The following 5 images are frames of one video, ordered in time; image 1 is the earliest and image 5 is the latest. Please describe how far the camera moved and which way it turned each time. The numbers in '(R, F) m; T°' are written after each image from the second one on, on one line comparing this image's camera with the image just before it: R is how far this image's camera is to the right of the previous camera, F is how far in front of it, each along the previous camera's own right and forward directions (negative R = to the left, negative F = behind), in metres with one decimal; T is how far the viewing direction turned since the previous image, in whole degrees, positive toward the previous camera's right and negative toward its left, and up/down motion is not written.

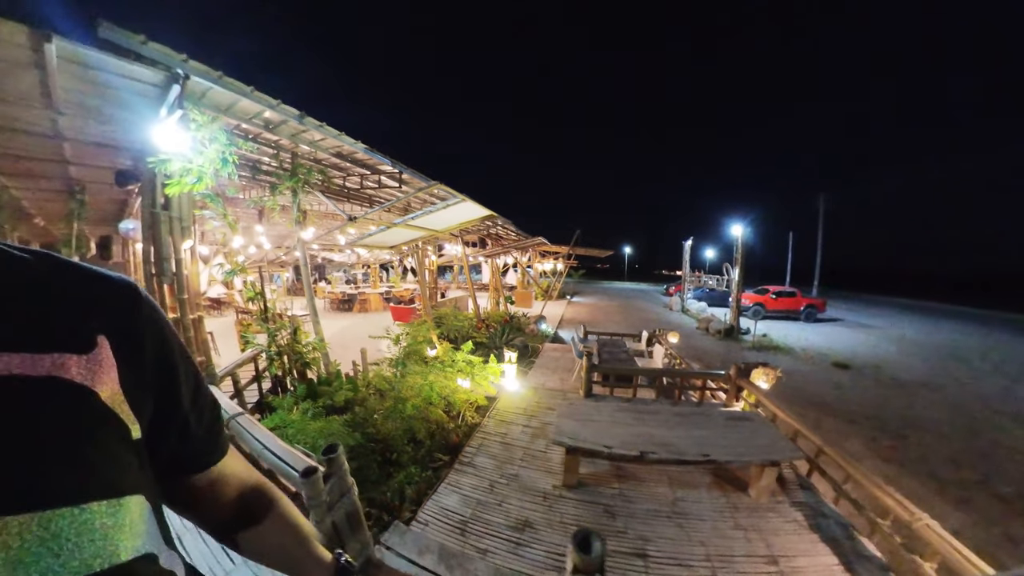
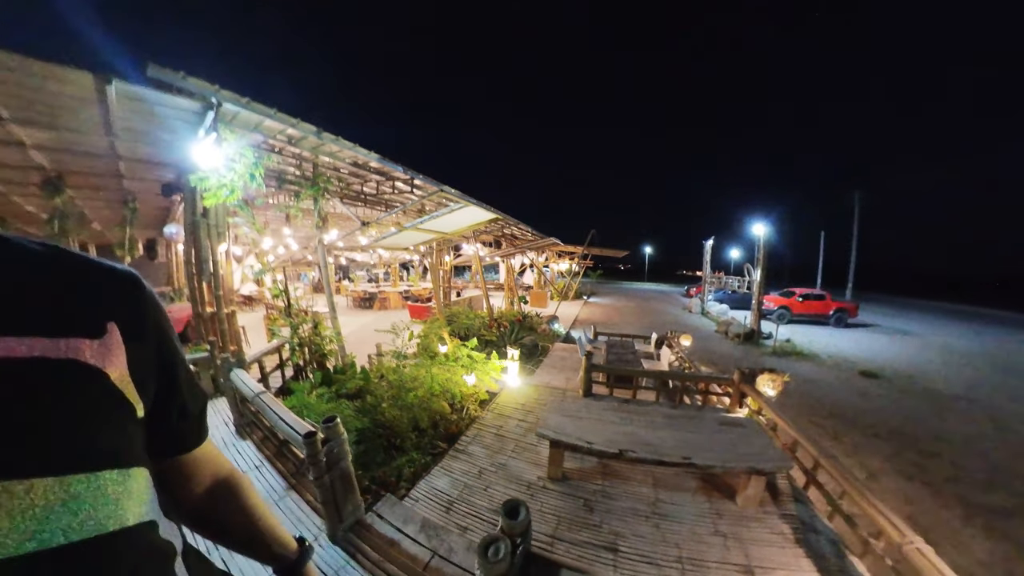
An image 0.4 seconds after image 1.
(+0.6, -0.1) m; -6°
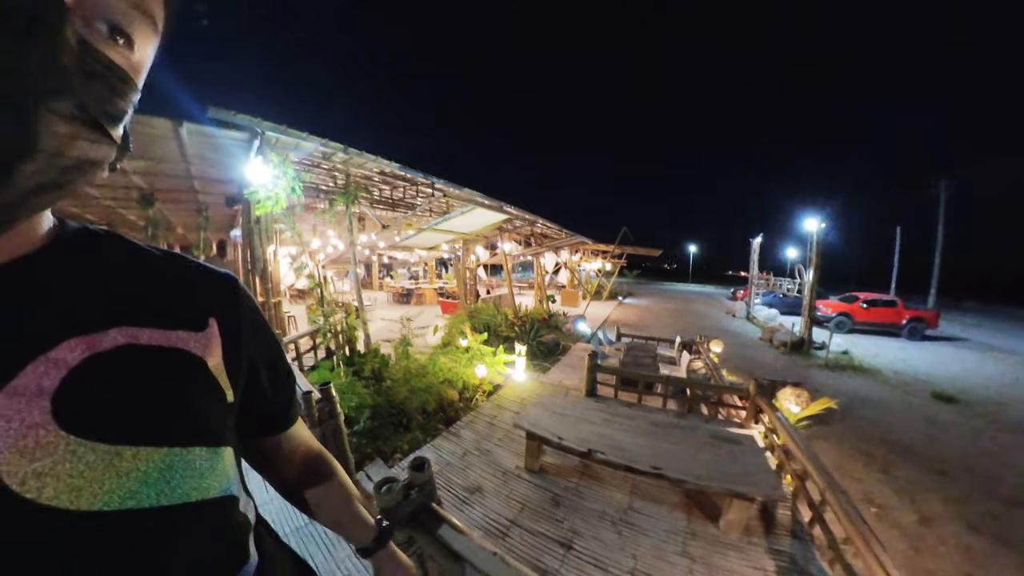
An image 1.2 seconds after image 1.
(+1.2, -0.1) m; -11°
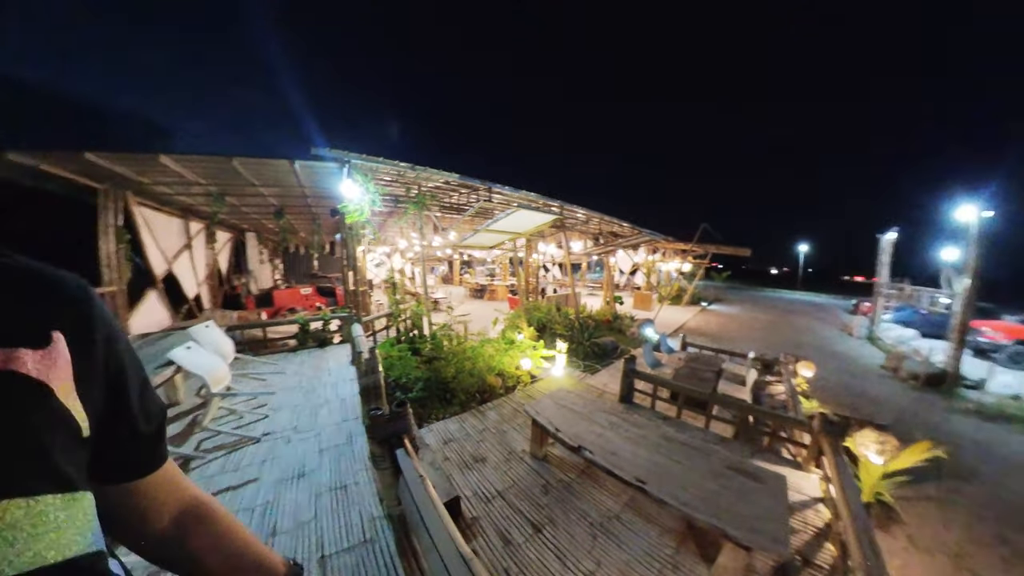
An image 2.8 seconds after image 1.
(+1.3, 0.0) m; -19°
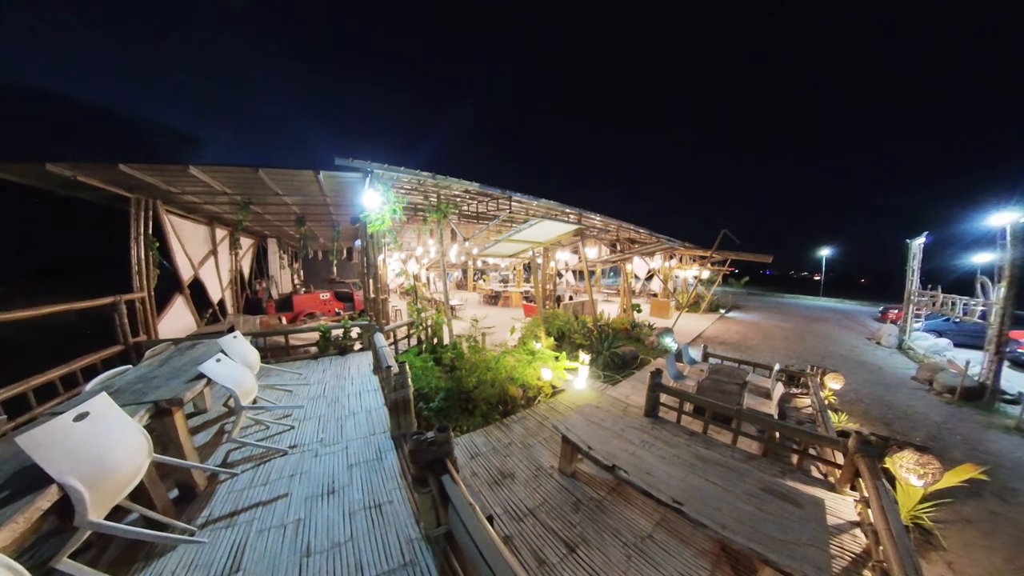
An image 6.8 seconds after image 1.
(-0.3, 0.0) m; -1°
